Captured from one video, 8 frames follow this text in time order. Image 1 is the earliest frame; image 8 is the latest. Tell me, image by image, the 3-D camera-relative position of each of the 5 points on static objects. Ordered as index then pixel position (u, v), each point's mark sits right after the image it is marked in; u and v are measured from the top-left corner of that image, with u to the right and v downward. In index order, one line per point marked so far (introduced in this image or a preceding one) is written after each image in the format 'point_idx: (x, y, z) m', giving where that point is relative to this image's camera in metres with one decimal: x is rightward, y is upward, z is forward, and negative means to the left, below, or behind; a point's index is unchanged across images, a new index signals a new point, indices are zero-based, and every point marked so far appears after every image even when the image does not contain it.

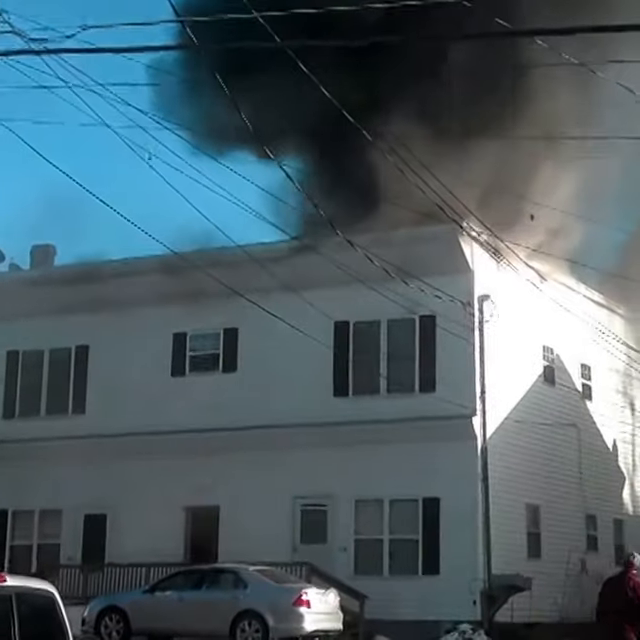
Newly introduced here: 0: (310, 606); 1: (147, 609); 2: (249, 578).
0: (-0.1, -3.2, +16.7) m
1: (-2.1, -3.6, +17.6) m
2: (-0.9, -3.0, +17.2) m
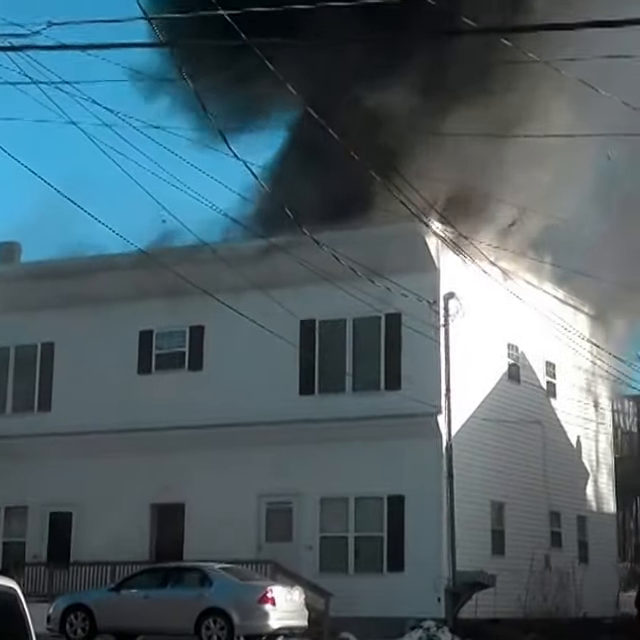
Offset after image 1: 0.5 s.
0: (-0.5, -3.3, +17.3) m
1: (-2.5, -3.5, +18.2) m
2: (-1.3, -3.1, +17.8) m
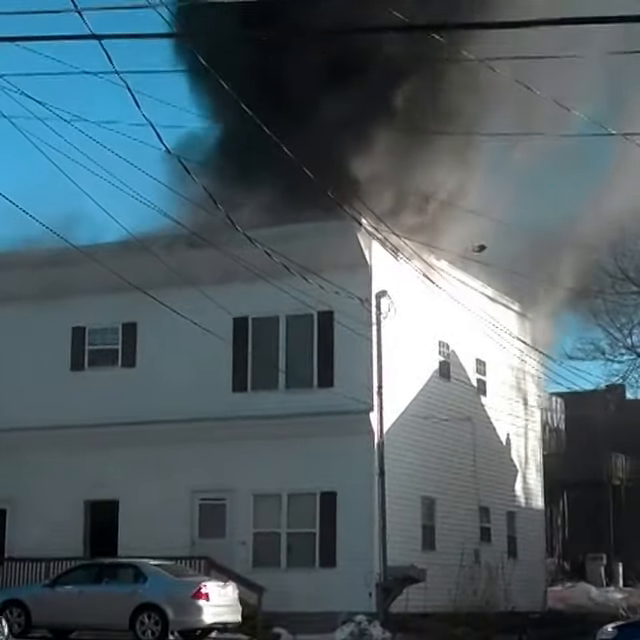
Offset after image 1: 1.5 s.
0: (-1.3, -3.3, +17.5) m
1: (-3.4, -3.5, +18.3) m
2: (-2.1, -3.0, +17.9) m
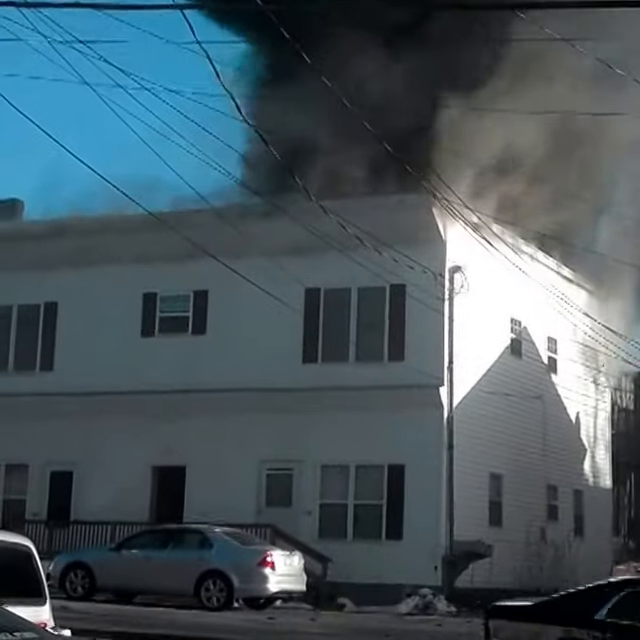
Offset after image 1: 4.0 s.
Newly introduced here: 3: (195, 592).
0: (-0.5, -2.9, +17.5) m
1: (-2.6, -3.1, +18.4) m
2: (-1.3, -2.6, +17.9) m
3: (-1.5, -3.3, +17.8) m
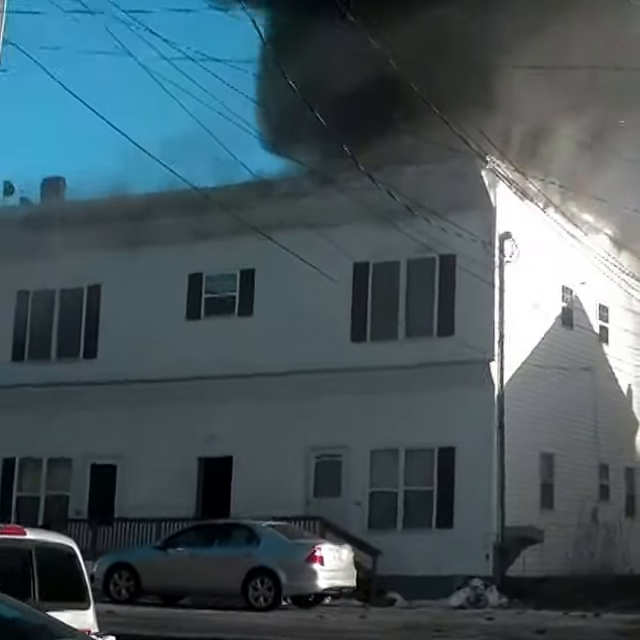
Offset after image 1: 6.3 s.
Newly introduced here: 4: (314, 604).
0: (+0.1, -2.8, +16.7) m
1: (-2.0, -2.9, +17.6) m
2: (-0.7, -2.5, +17.1) m
3: (-0.9, -3.1, +17.0) m
4: (-0.1, -3.4, +17.7) m
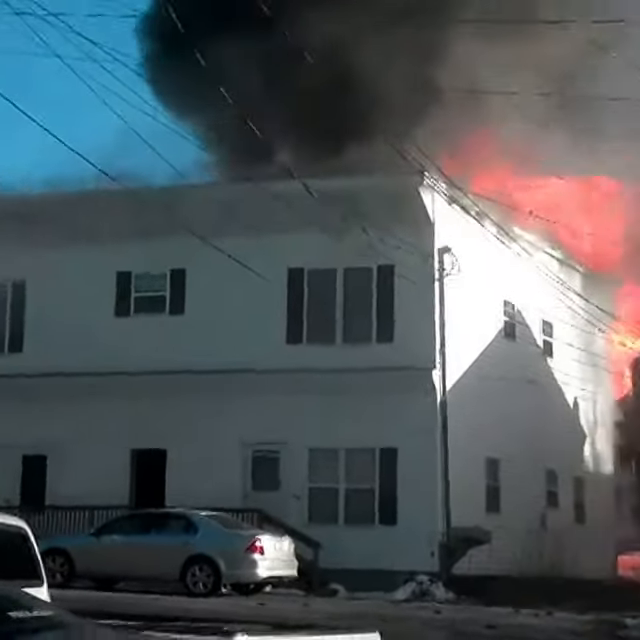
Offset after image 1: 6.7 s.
0: (-0.7, -2.6, +16.6) m
1: (-2.7, -2.8, +17.5) m
2: (-1.4, -2.3, +17.0) m
3: (-1.6, -3.0, +16.9) m
4: (-0.8, -3.2, +17.6) m
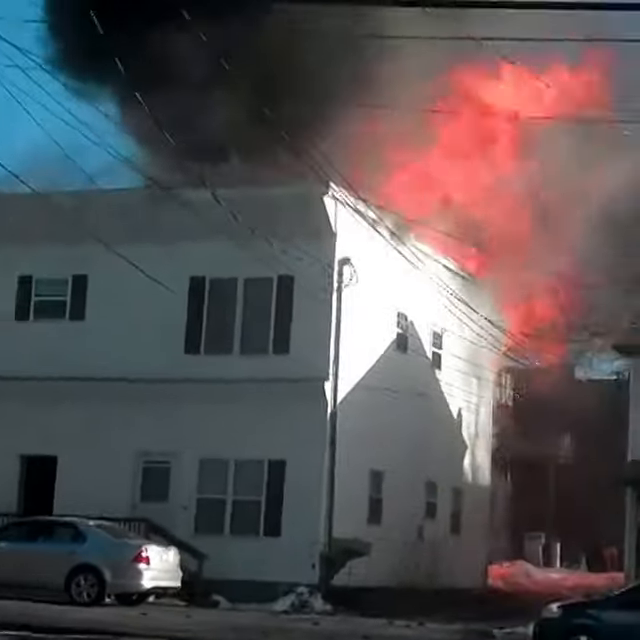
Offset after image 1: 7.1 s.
0: (-2.0, -2.8, +17.0) m
1: (-4.1, -2.9, +17.8) m
2: (-2.7, -2.5, +17.4) m
3: (-3.0, -3.1, +17.2) m
4: (-2.2, -3.4, +18.0) m
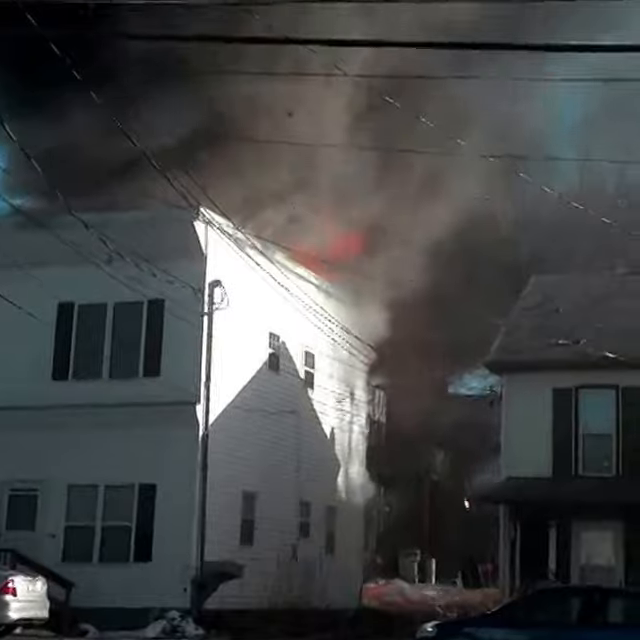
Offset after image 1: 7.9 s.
0: (-1.6, -3.1, +16.4) m
1: (-3.6, -3.2, +17.2) m
2: (-2.3, -2.8, +16.8) m
3: (-2.5, -3.4, +16.6) m
4: (-1.8, -3.8, +17.3) m
